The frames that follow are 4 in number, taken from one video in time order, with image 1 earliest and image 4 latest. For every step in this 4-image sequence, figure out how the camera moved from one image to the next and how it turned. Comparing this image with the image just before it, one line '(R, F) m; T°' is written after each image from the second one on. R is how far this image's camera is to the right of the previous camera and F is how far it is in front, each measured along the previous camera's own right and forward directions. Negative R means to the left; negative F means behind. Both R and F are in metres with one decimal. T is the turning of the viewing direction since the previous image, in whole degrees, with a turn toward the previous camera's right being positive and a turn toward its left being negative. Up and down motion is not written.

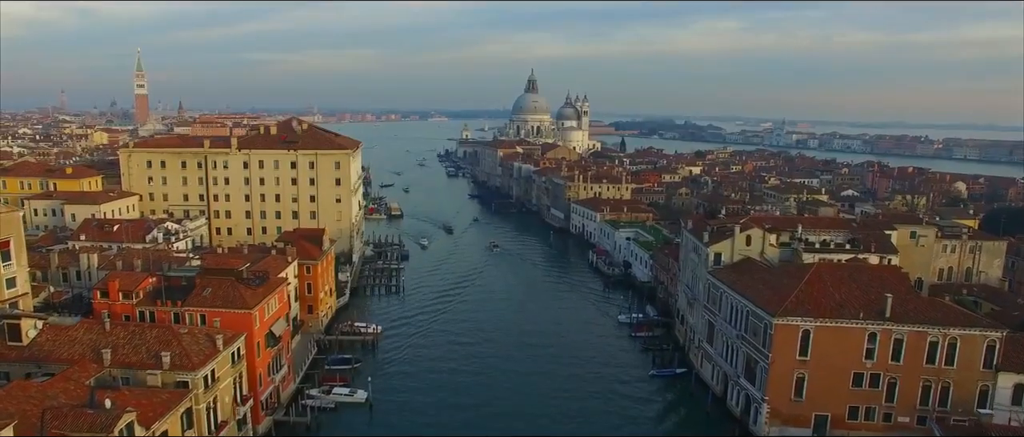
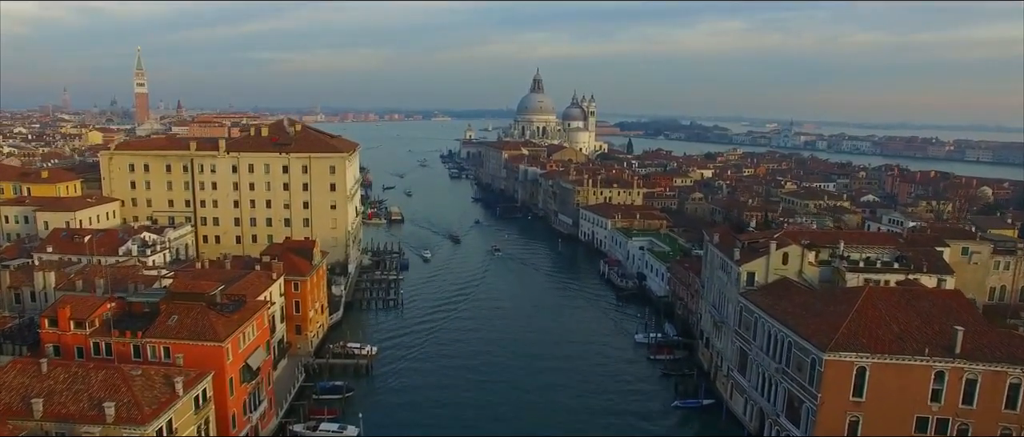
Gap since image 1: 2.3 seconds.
(-0.2, +3.4) m; 0°
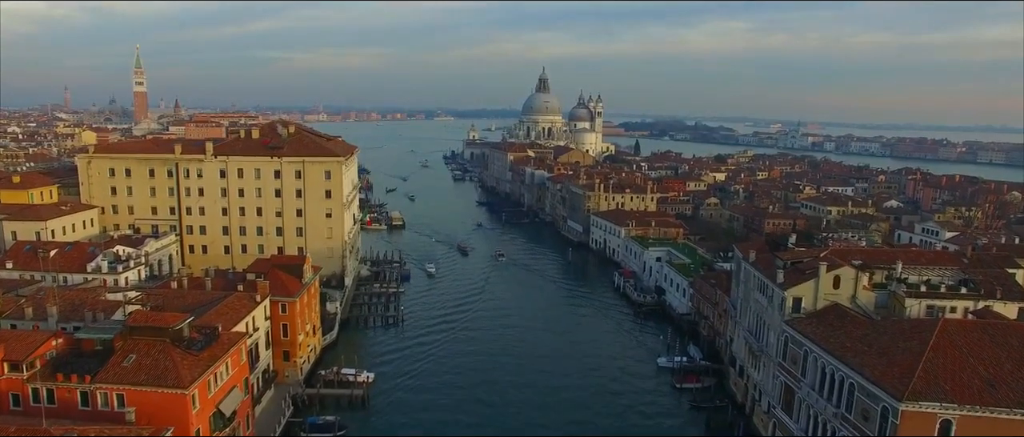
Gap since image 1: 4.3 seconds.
(-0.4, +3.5) m; 0°
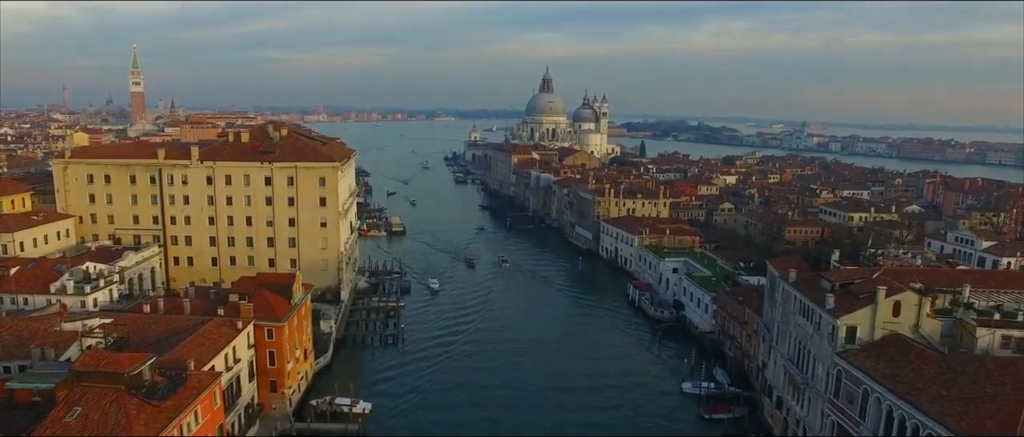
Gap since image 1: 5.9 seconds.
(-0.5, +3.2) m; 0°
